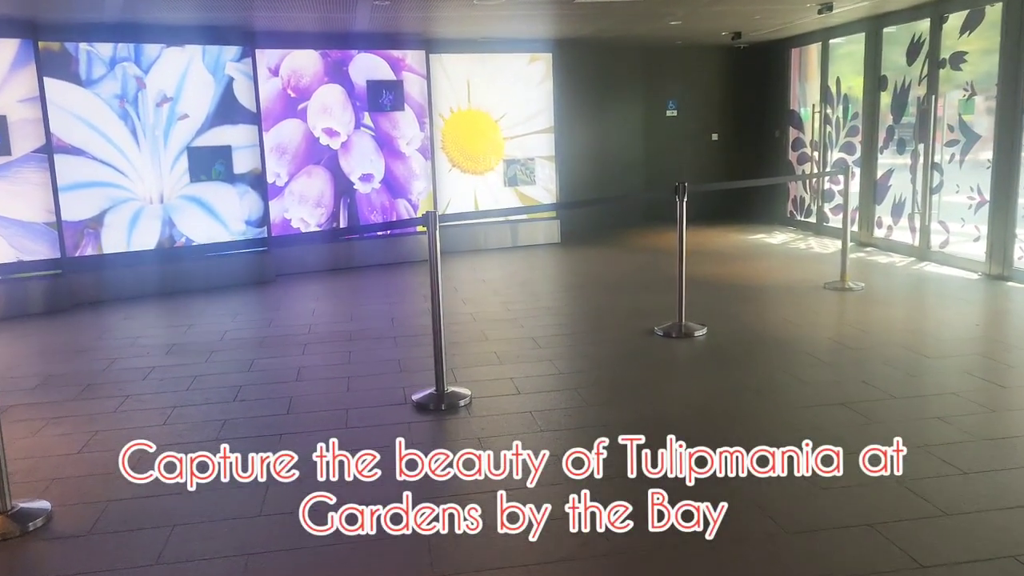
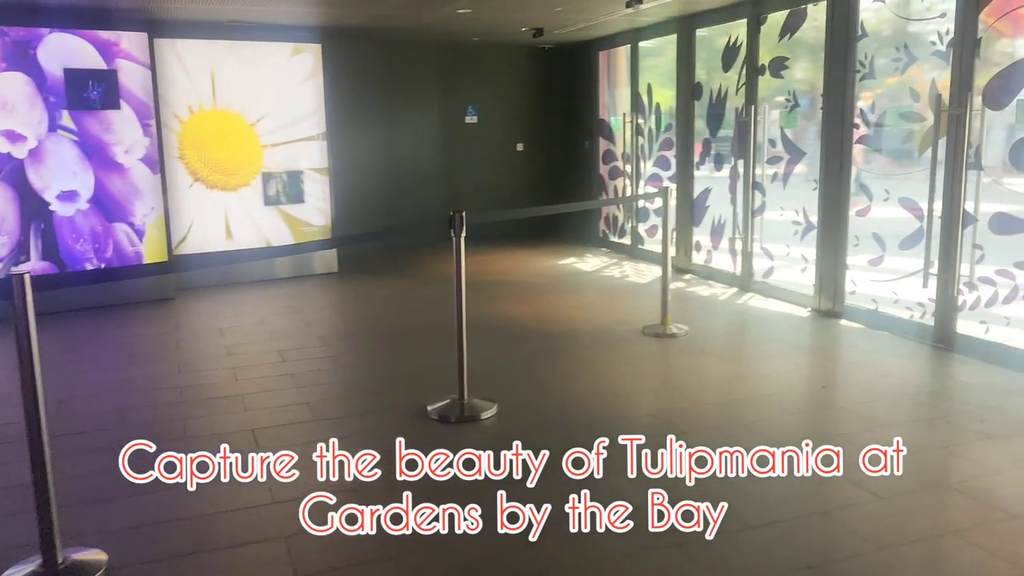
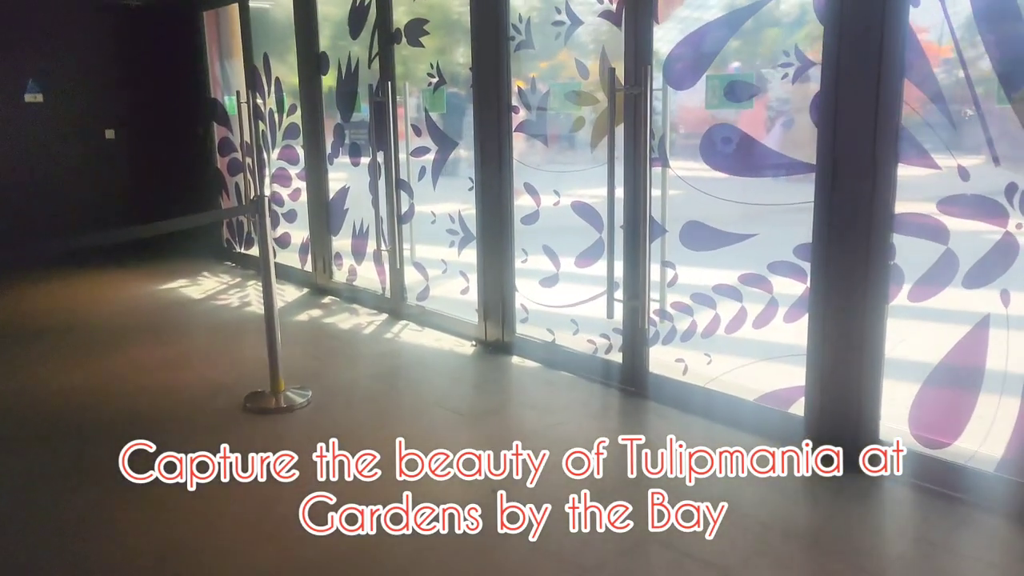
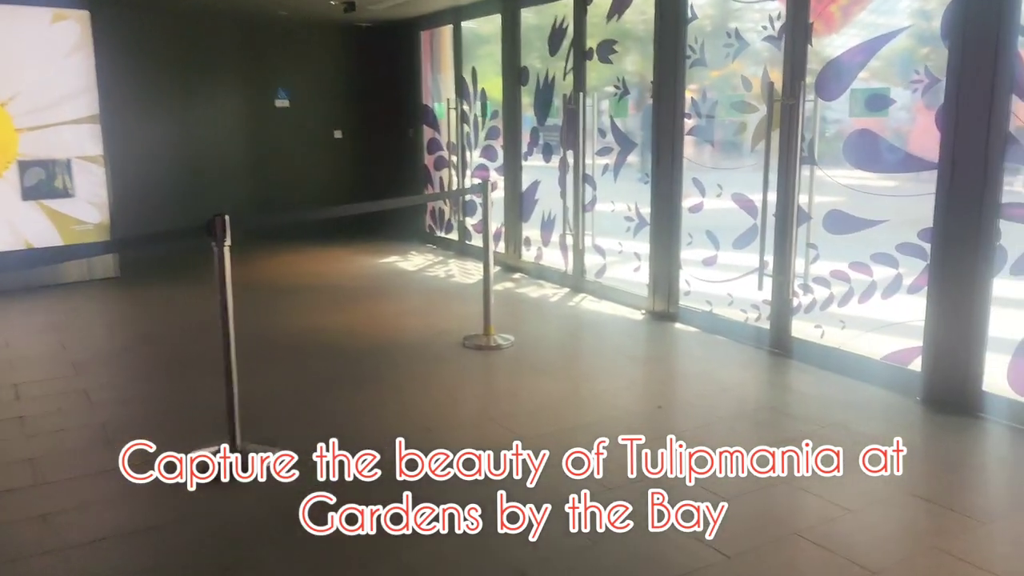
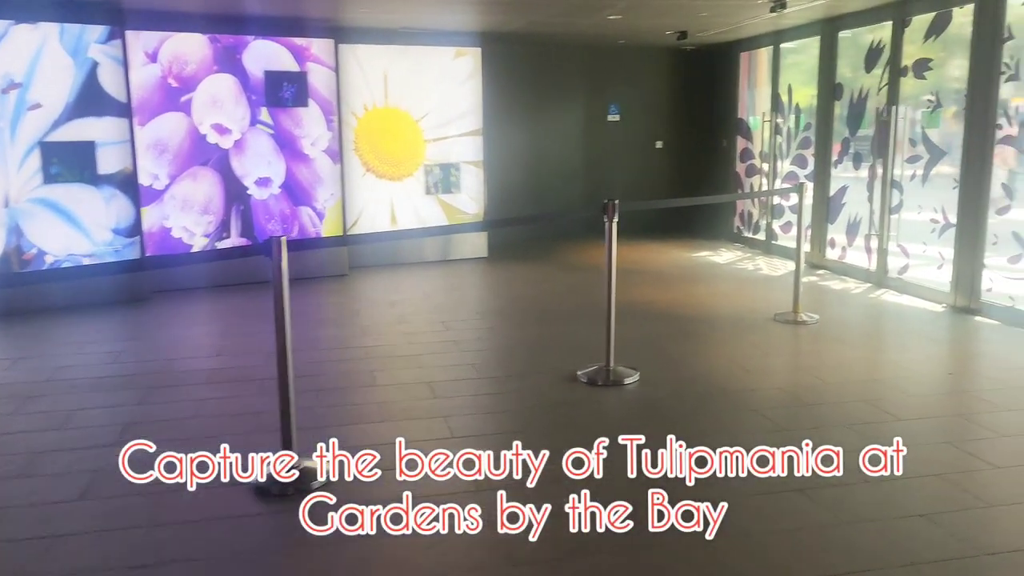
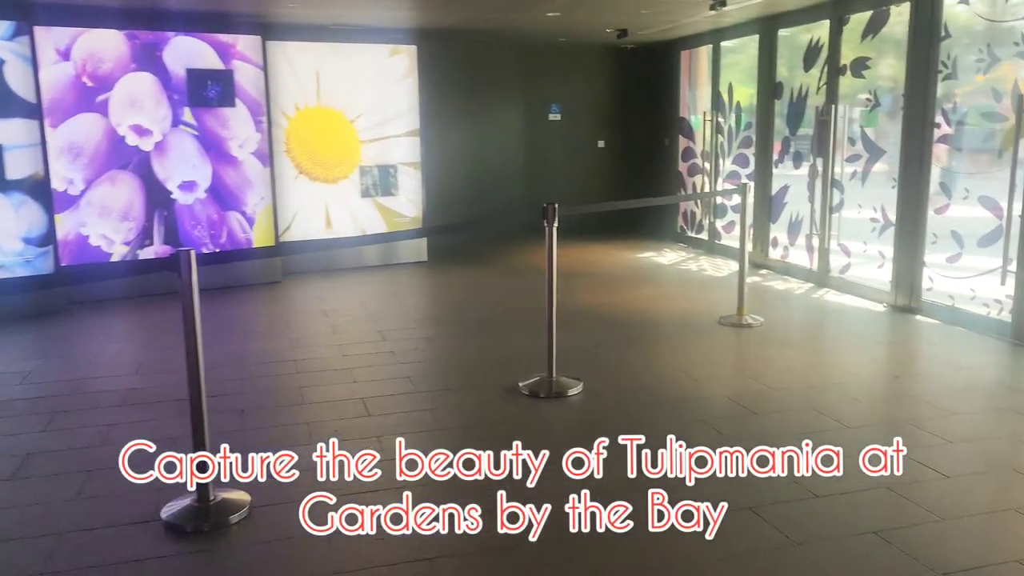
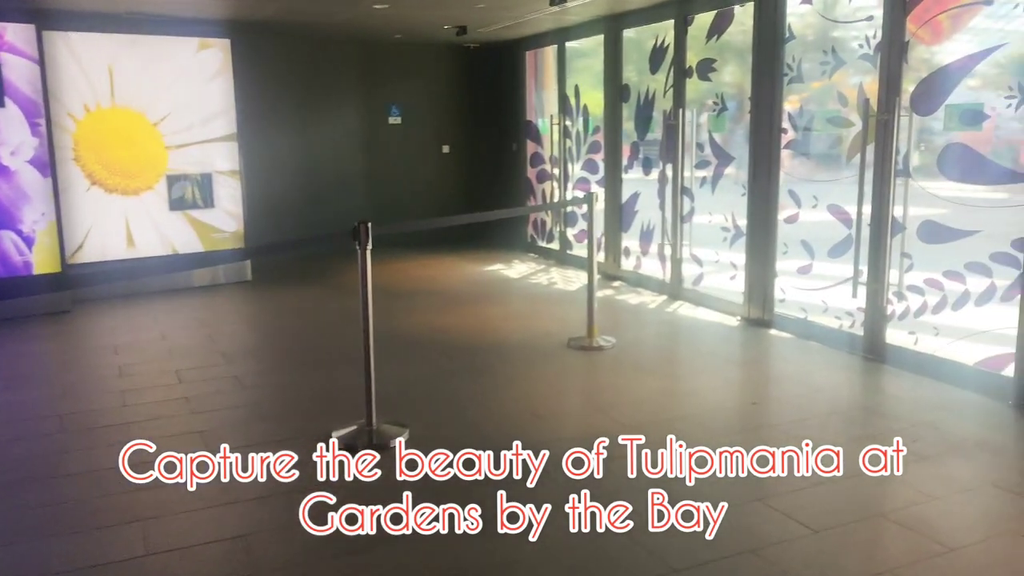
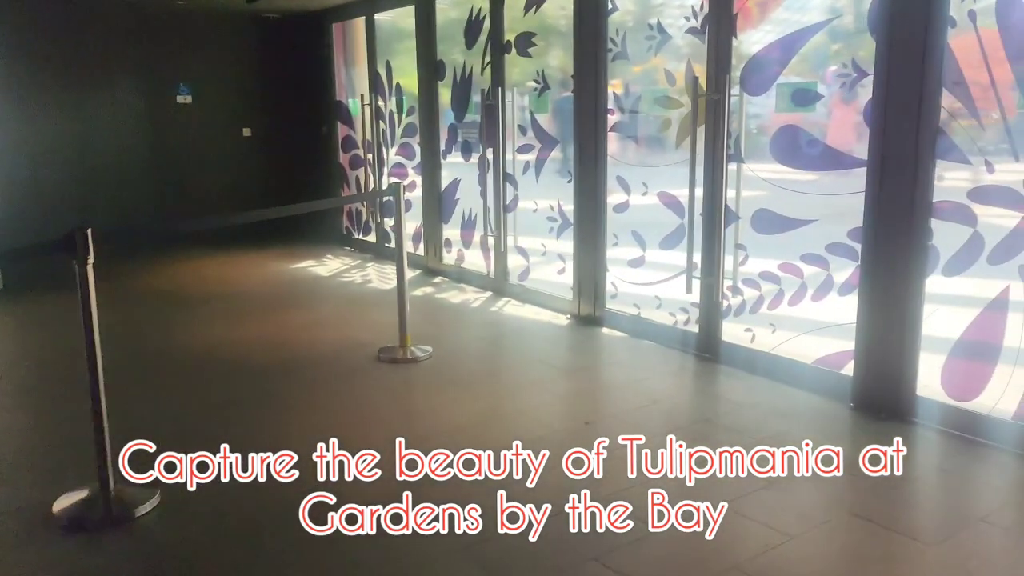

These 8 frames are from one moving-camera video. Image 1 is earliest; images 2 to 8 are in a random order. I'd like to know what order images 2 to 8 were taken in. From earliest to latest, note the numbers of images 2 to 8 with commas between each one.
5, 6, 2, 7, 4, 8, 3
